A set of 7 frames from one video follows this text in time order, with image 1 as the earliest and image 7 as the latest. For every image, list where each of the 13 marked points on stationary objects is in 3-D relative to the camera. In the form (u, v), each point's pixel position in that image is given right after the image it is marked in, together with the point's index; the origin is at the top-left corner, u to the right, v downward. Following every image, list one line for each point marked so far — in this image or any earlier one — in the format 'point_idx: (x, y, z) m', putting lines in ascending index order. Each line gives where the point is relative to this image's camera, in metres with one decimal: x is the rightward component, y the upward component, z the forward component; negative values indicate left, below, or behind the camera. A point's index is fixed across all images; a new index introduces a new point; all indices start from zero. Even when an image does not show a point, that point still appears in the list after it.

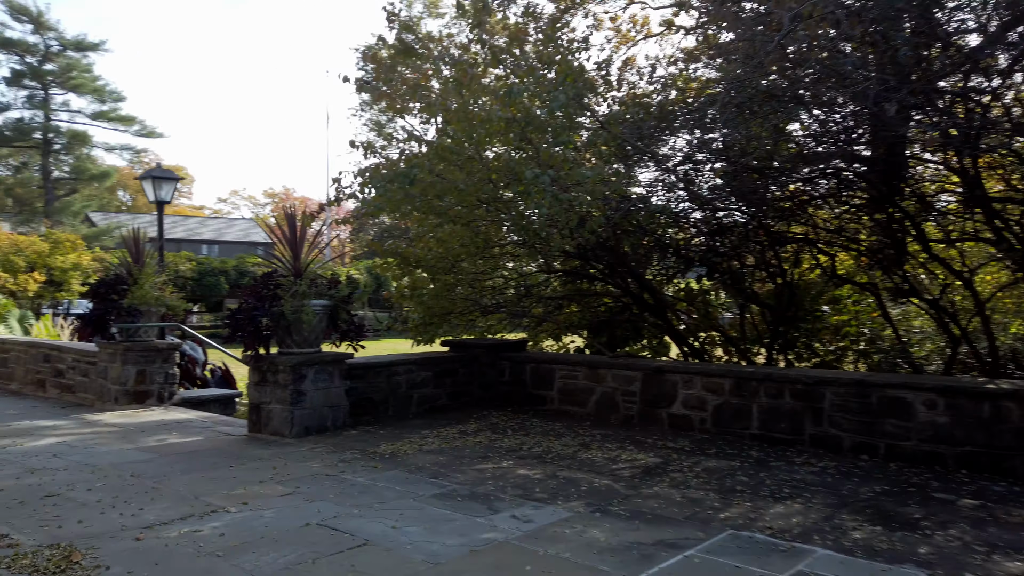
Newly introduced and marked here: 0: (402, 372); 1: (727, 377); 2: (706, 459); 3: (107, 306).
0: (-0.9, -0.7, +6.5) m
1: (+1.6, -0.7, +5.7) m
2: (+1.3, -1.1, +5.0) m
3: (-4.0, -0.2, +7.5) m
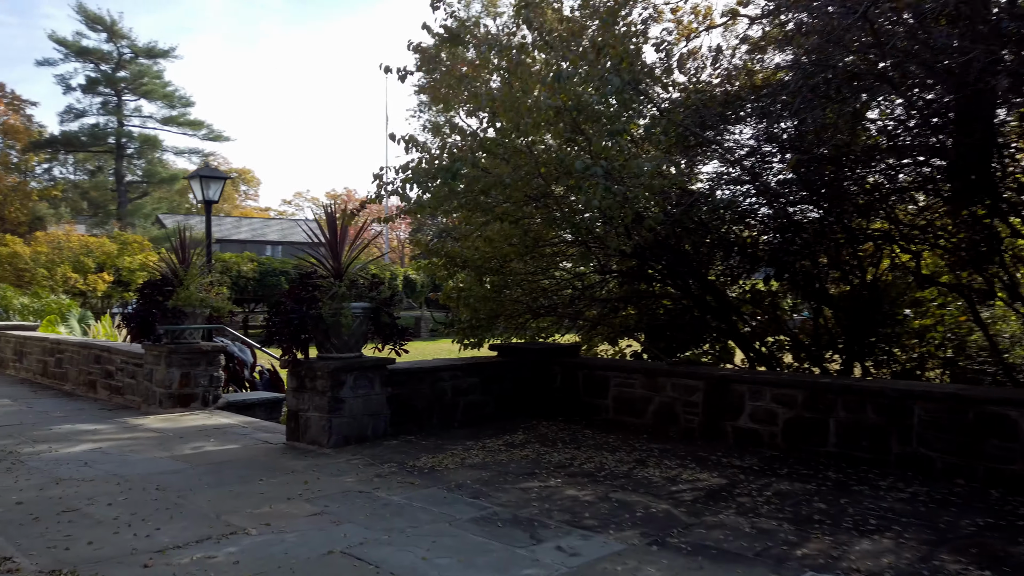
0: (-0.5, -0.7, +6.1) m
1: (+2.0, -0.7, +5.2) m
2: (+1.6, -1.1, +4.5) m
3: (-3.5, -0.2, +7.4) m
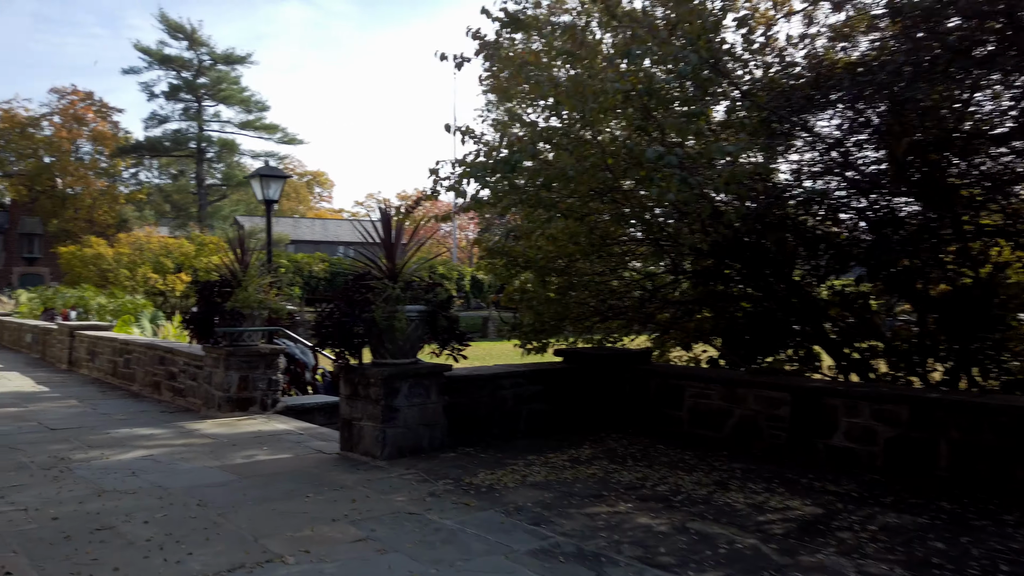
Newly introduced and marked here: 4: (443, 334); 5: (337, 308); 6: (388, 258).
0: (0.0, -0.8, +5.7) m
1: (+2.4, -0.7, +4.6) m
2: (+1.9, -1.2, +3.9) m
3: (-2.9, -0.2, +7.3) m
4: (-0.5, -0.3, +5.5) m
5: (-1.2, -0.1, +5.3) m
6: (-0.9, +0.2, +5.4) m
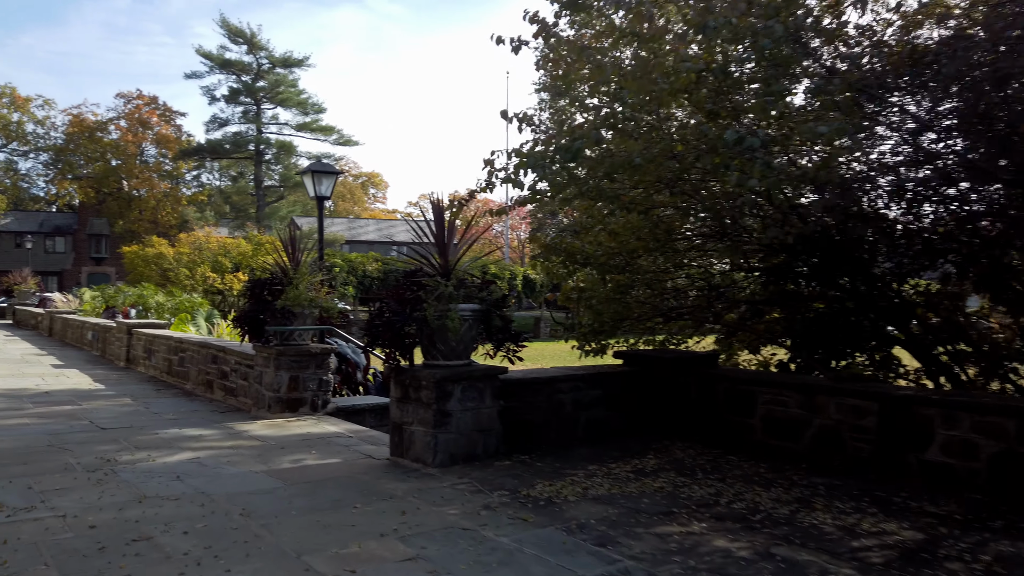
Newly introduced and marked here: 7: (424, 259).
0: (+0.4, -0.7, +5.4) m
1: (+2.7, -0.7, +4.1) m
2: (+2.2, -1.1, +3.4) m
3: (-2.4, -0.2, +7.1) m
4: (-0.1, -0.3, +5.2) m
5: (-0.8, -0.1, +5.0) m
6: (-0.5, +0.2, +5.1) m
7: (-0.6, +0.2, +5.2) m
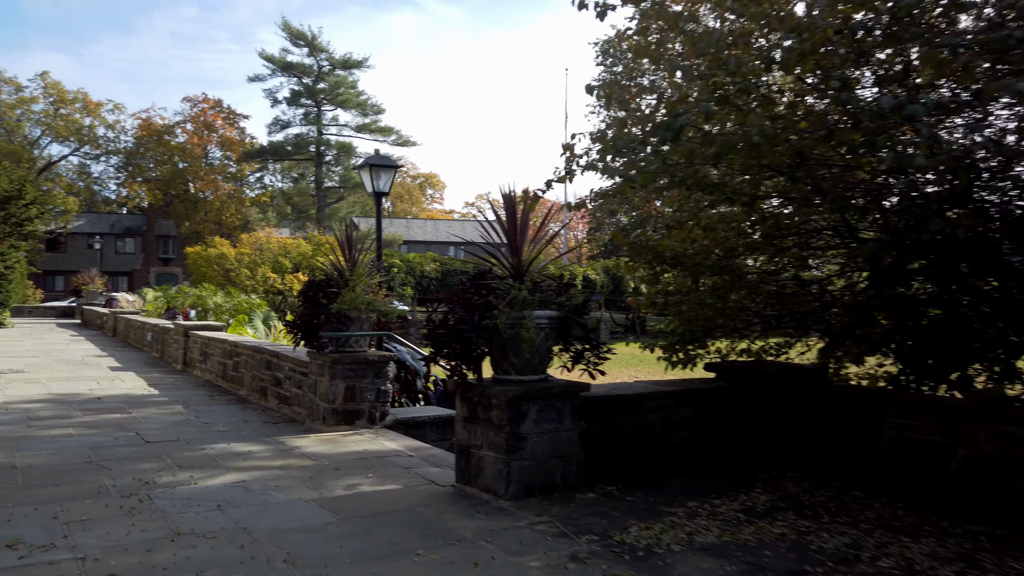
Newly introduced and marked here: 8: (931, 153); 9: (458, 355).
0: (+0.9, -0.8, +4.7) m
1: (+3.1, -0.7, +3.2) m
2: (+2.6, -1.2, +2.6) m
3: (-1.7, -0.2, +6.6) m
4: (+0.4, -0.3, +4.6) m
5: (-0.4, -0.1, +4.4) m
6: (0.0, +0.2, +4.5) m
7: (-0.1, +0.2, +4.5) m
8: (+1.9, +0.6, +3.6) m
9: (-0.3, -0.4, +4.3) m
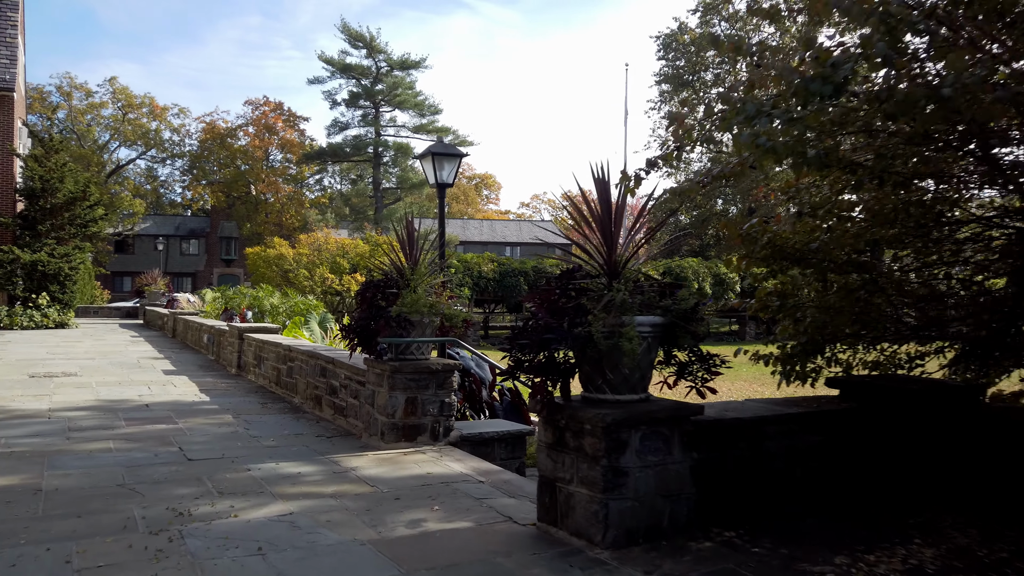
0: (+1.4, -0.8, +3.9) m
1: (+3.5, -0.7, +2.2) m
2: (+2.9, -1.2, +1.7) m
3: (-1.1, -0.2, +6.0) m
4: (+0.9, -0.3, +3.8) m
5: (+0.1, -0.1, +3.7) m
6: (+0.5, +0.2, +3.7) m
7: (+0.4, +0.2, +3.8) m
8: (+2.2, +0.6, +2.7) m
9: (+0.1, -0.4, +3.6) m
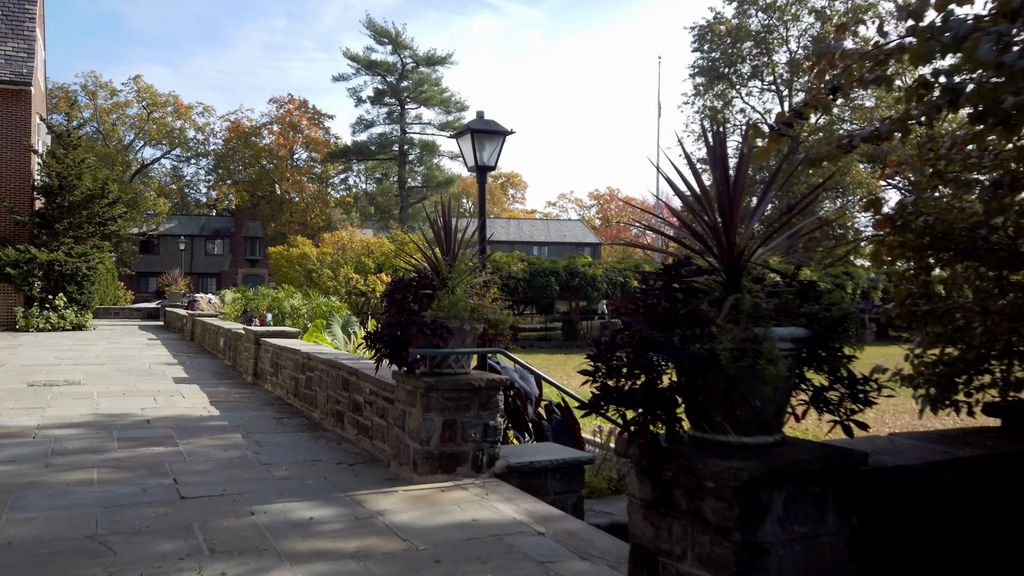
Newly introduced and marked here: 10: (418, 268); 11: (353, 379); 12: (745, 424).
0: (+1.7, -0.8, +2.8) m
1: (+3.7, -0.7, +1.1) m
2: (+3.1, -1.2, +0.6) m
3: (-0.7, -0.2, +5.1) m
4: (+1.2, -0.4, +2.8) m
5: (+0.4, -0.1, +2.7) m
6: (+0.8, +0.2, +2.7) m
7: (+0.7, +0.2, +2.8) m
8: (+2.5, +0.6, +1.7) m
9: (+0.4, -0.4, +2.6) m
10: (-0.7, +0.1, +5.3) m
11: (-1.3, -0.8, +6.2) m
12: (+0.8, -0.5, +2.6) m
